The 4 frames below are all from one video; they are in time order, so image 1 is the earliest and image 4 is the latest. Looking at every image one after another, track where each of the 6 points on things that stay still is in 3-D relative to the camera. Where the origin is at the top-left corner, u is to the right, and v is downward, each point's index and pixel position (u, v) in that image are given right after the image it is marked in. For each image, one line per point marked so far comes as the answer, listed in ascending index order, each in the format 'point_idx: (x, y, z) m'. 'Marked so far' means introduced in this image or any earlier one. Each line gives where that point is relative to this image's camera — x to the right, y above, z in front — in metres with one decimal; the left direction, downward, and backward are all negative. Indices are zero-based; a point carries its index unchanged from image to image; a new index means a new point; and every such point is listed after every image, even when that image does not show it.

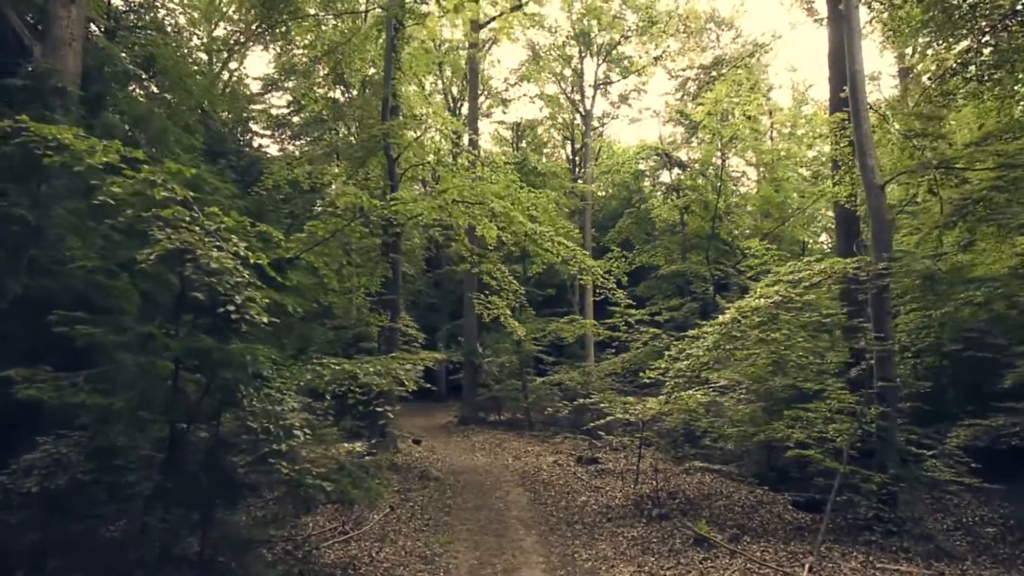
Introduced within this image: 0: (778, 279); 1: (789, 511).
0: (+3.3, +0.1, +8.9) m
1: (+3.5, -2.8, +9.0) m
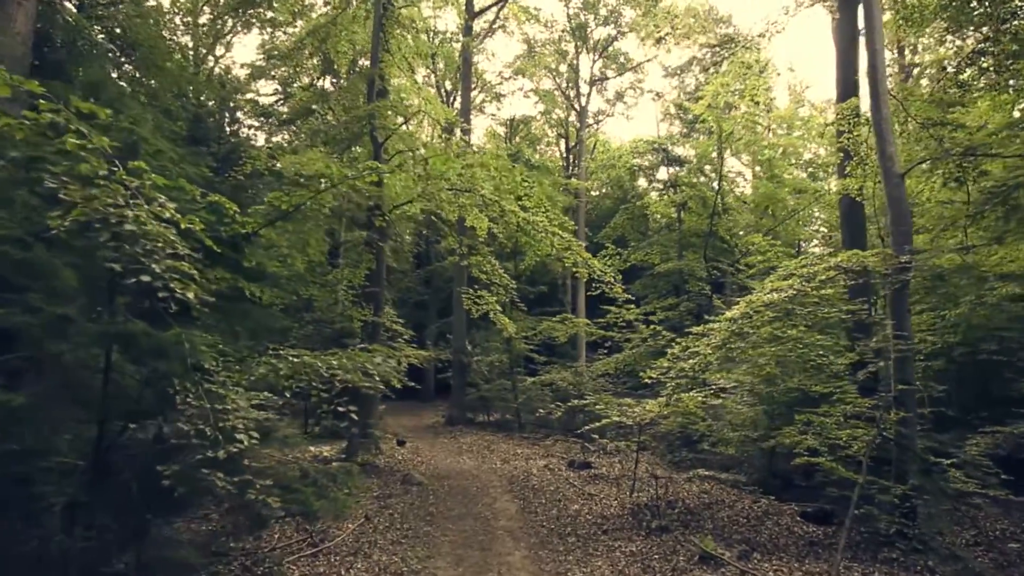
0: (+3.2, +0.2, +8.3) m
1: (+3.3, -2.8, +8.3) m
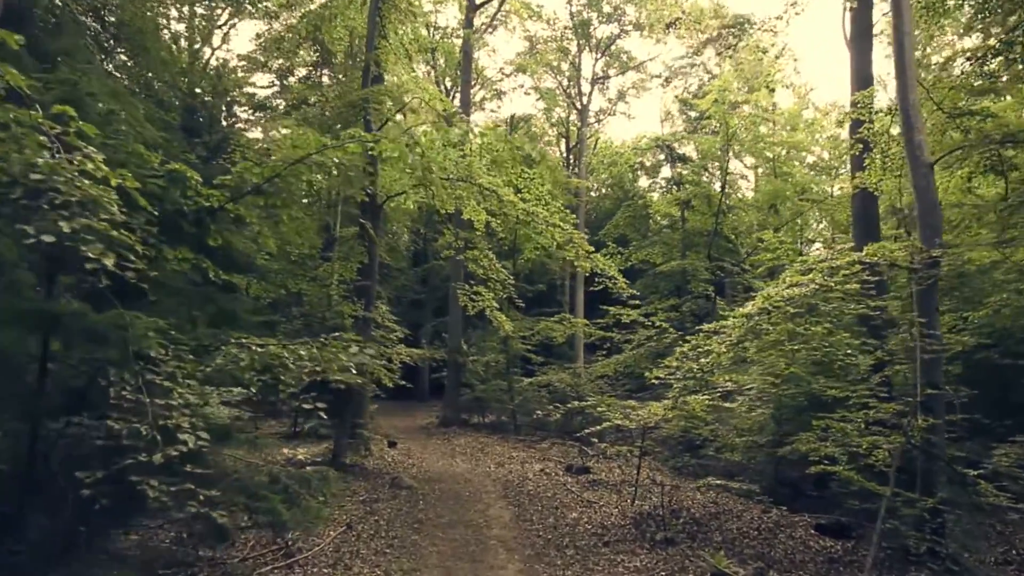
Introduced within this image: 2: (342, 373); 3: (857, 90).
0: (+3.2, +0.2, +7.7) m
1: (+3.3, -2.7, +7.8) m
2: (-1.4, -0.7, +5.9) m
3: (+6.1, +3.5, +12.7) m
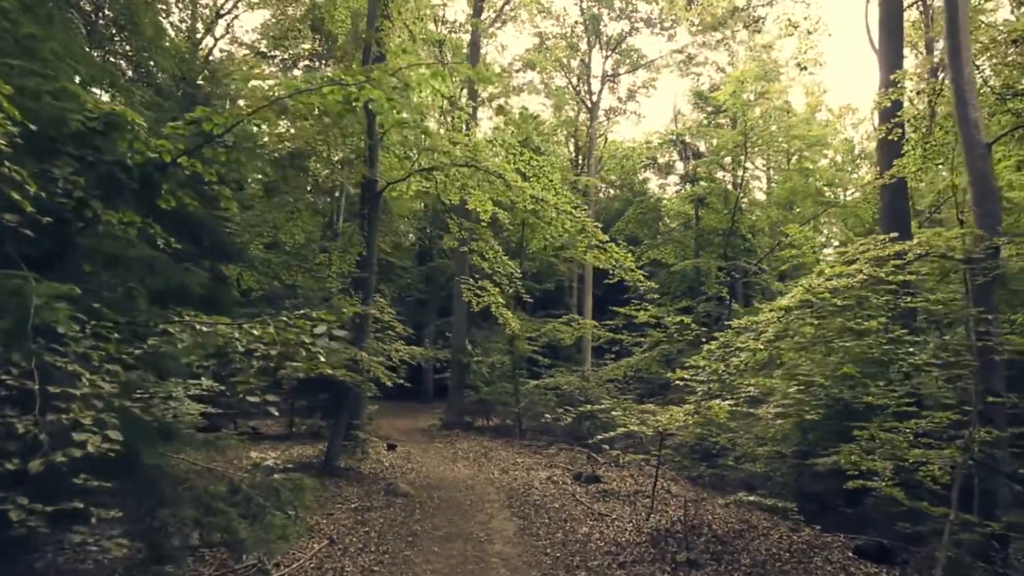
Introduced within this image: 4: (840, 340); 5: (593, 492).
0: (+3.3, +0.3, +6.9) m
1: (+3.3, -2.6, +7.0) m
2: (-1.3, -0.6, +5.2) m
3: (+6.3, +3.5, +11.8) m
4: (+2.9, -0.5, +6.5) m
5: (+1.2, -3.1, +10.8) m
